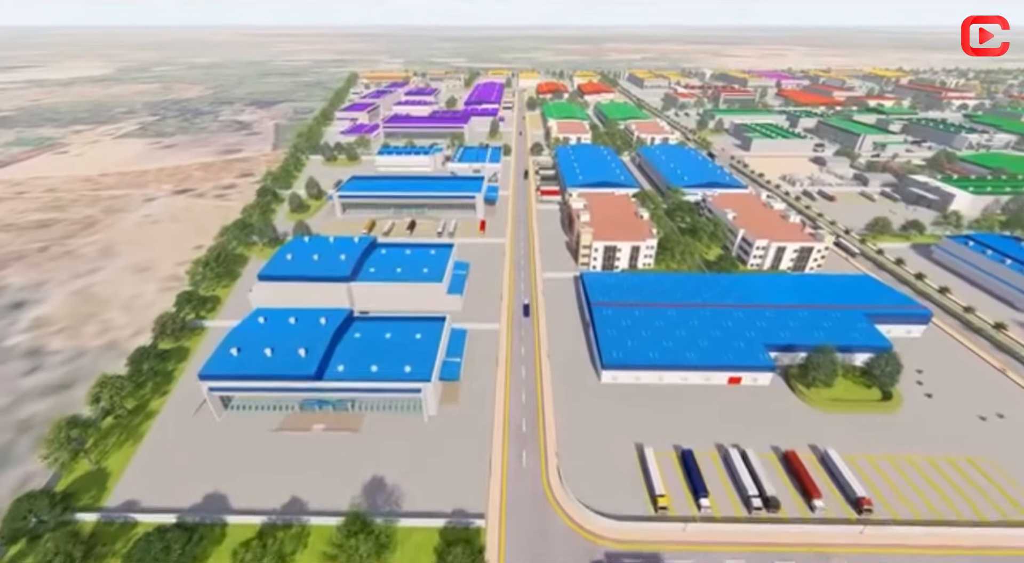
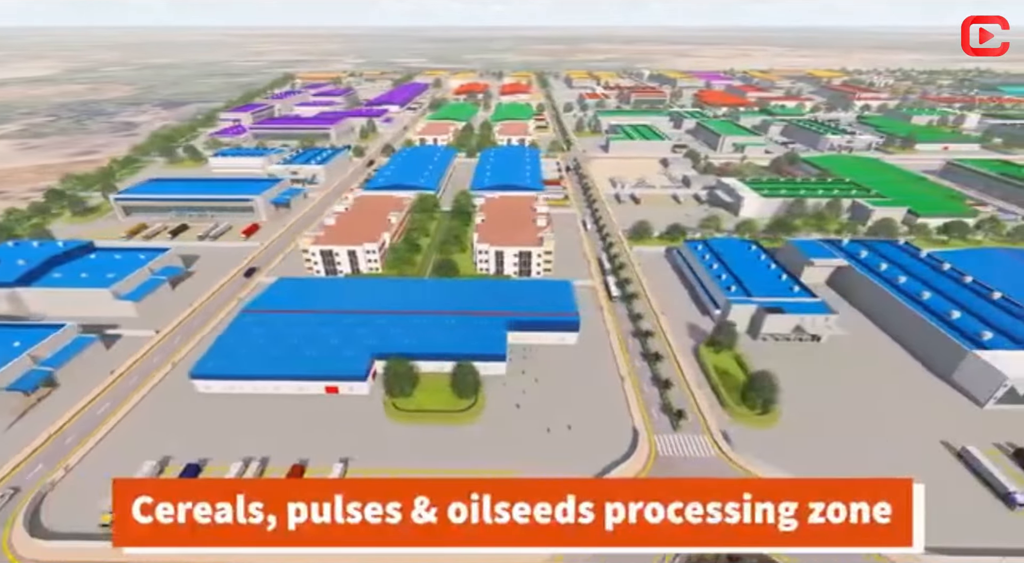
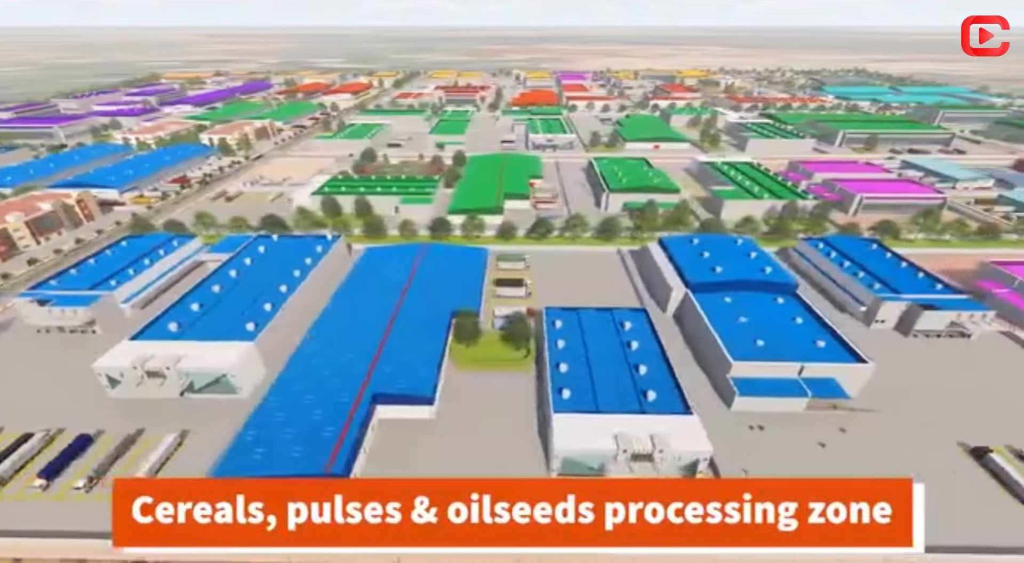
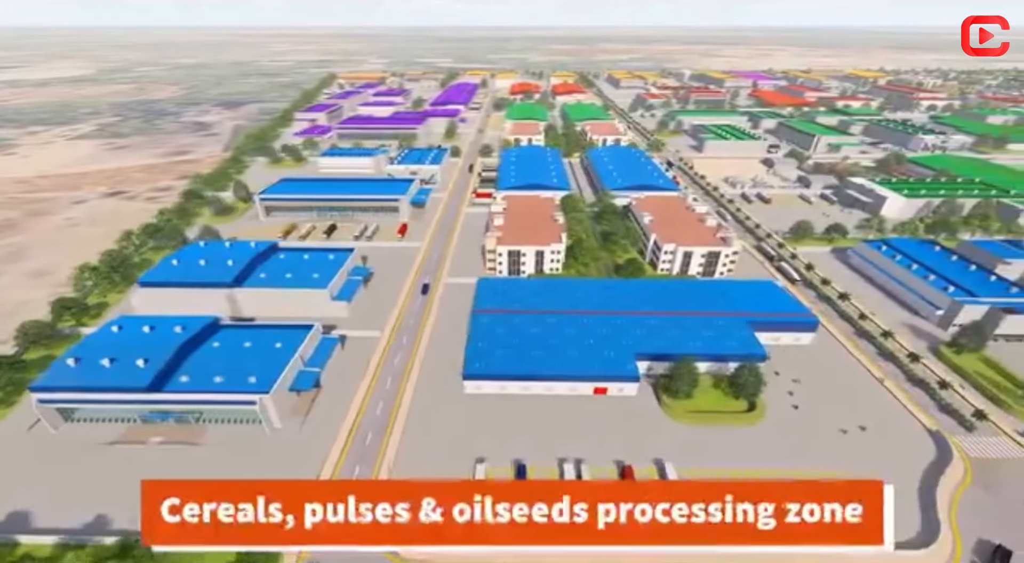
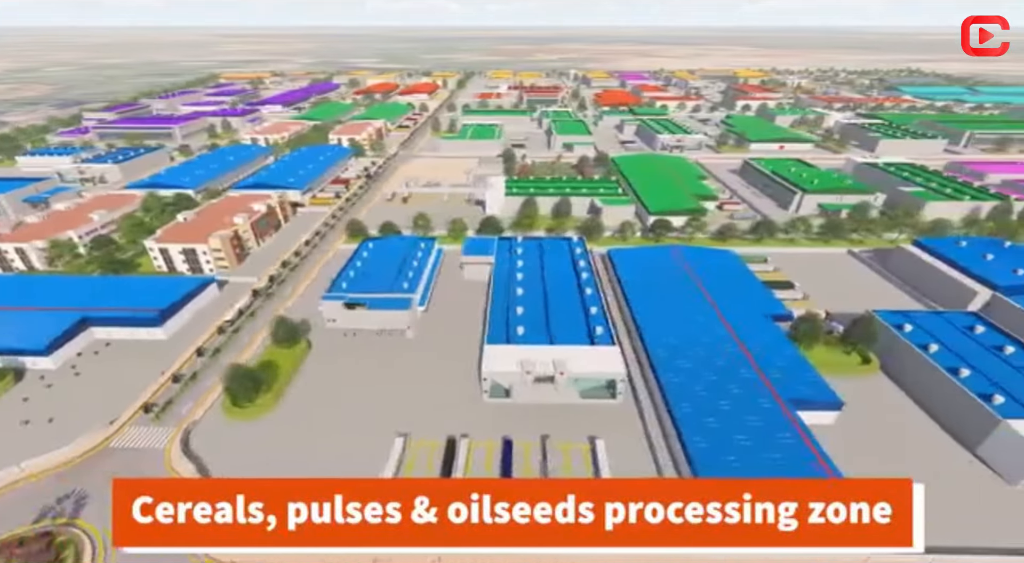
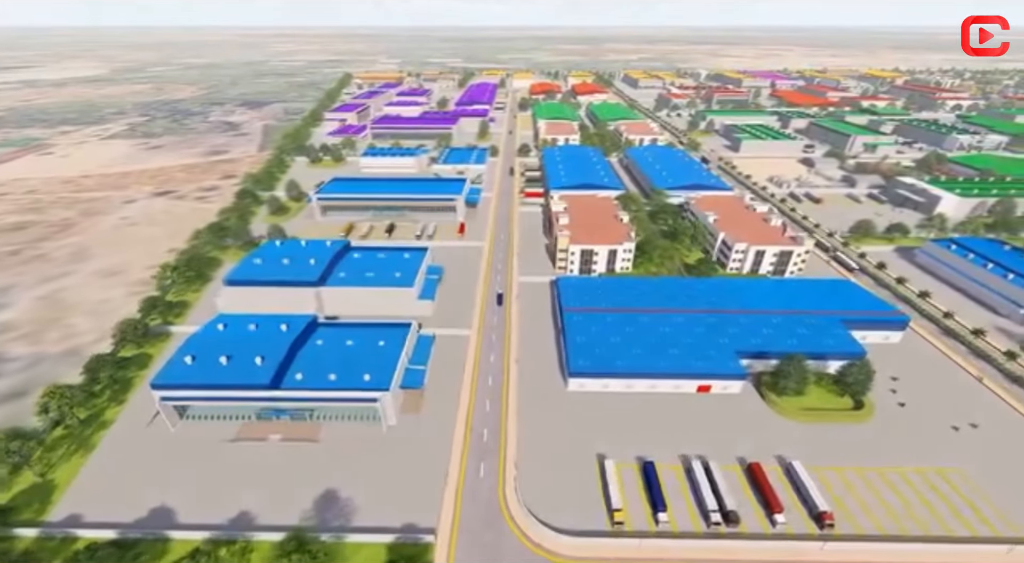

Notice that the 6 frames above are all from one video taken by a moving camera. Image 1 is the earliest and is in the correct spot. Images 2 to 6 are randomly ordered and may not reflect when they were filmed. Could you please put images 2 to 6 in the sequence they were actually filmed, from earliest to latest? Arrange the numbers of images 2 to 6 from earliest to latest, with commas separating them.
6, 4, 2, 5, 3
